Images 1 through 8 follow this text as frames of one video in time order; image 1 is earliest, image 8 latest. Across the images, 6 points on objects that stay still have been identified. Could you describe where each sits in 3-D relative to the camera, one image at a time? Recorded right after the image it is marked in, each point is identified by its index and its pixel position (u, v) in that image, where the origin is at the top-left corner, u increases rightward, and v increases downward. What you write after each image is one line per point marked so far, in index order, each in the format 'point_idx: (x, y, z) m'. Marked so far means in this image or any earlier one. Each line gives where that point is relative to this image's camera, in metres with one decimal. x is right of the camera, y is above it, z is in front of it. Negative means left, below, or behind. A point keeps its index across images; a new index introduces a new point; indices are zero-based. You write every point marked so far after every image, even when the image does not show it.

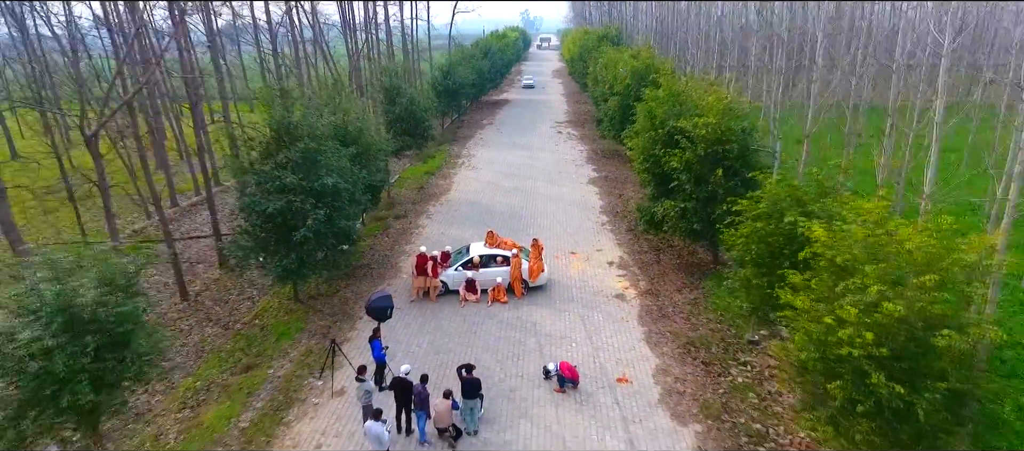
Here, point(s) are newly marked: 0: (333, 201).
0: (-2.9, +0.4, +10.3) m
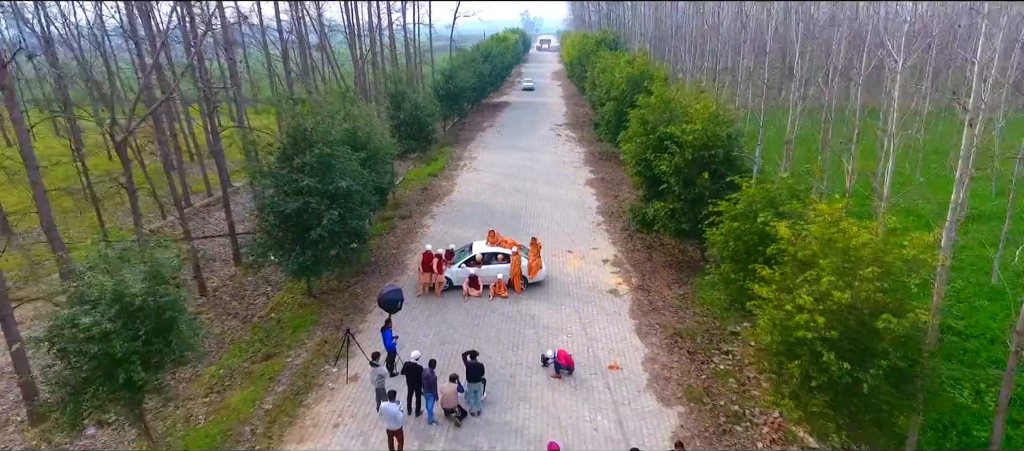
0: (-2.9, +0.4, +11.0) m
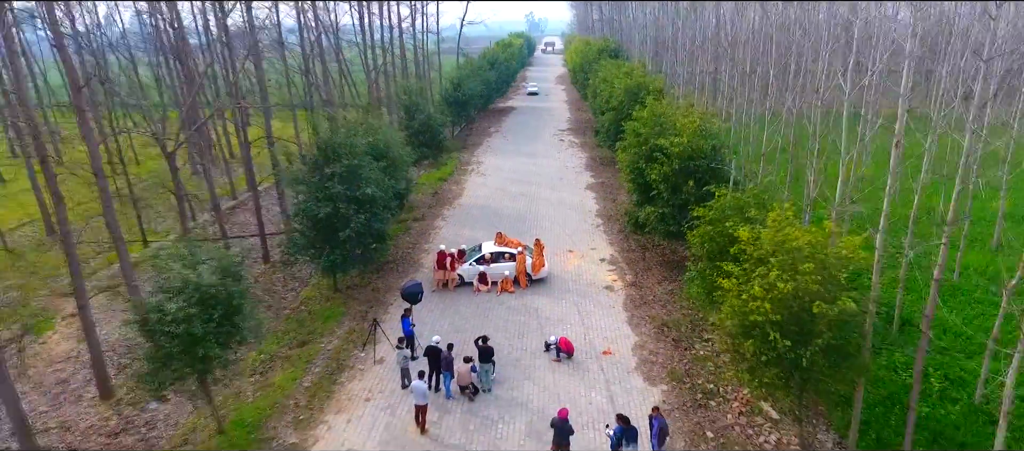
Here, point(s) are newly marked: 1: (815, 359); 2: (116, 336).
0: (-2.8, +0.4, +12.4) m
1: (+3.3, -1.5, +6.9) m
2: (-7.5, -2.1, +11.9) m
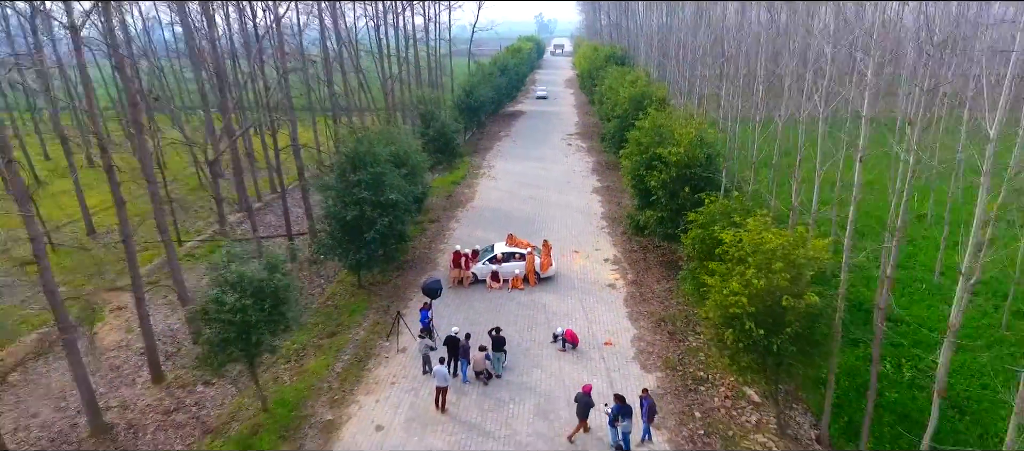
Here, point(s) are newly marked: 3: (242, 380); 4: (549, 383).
0: (-2.5, +0.3, +13.5) m
1: (+3.5, -1.5, +8.0) m
2: (-7.3, -2.1, +13.1) m
3: (-4.8, -2.8, +11.3) m
4: (+0.6, -2.6, +10.3) m
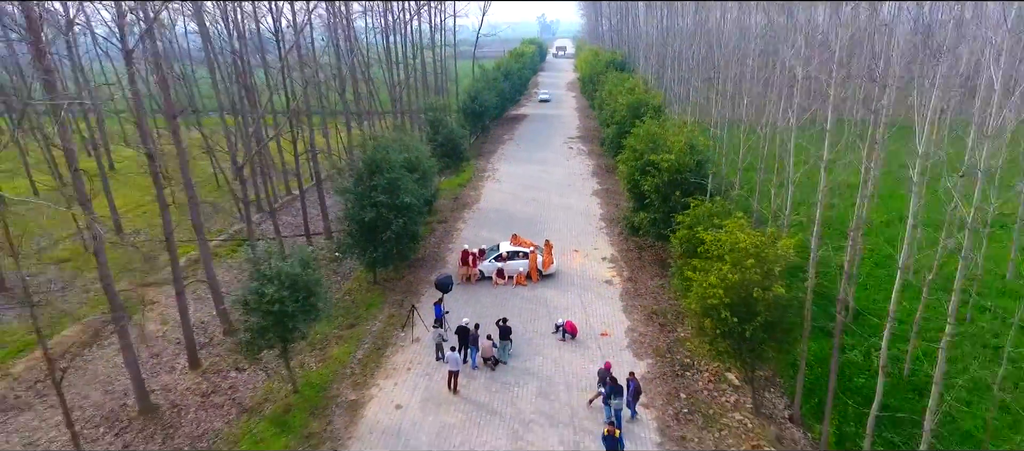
0: (-2.4, +0.3, +14.6) m
1: (+3.5, -1.6, +9.1) m
2: (-7.2, -2.1, +14.3) m
3: (-4.7, -2.8, +12.4) m
4: (+0.7, -2.6, +11.4) m
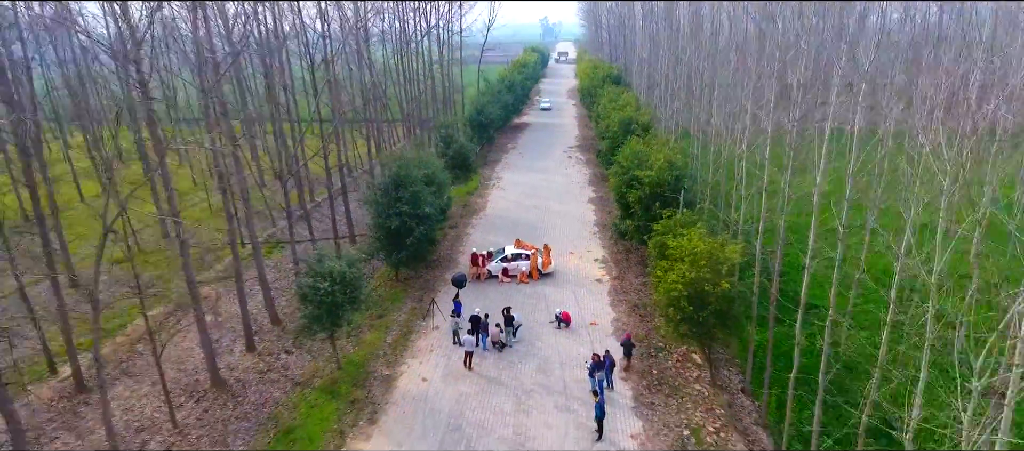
0: (-2.3, +0.1, +17.1) m
1: (+3.6, -1.7, +11.5) m
2: (-7.1, -2.3, +16.7) m
3: (-4.7, -2.9, +14.9) m
4: (+0.8, -2.8, +13.8) m
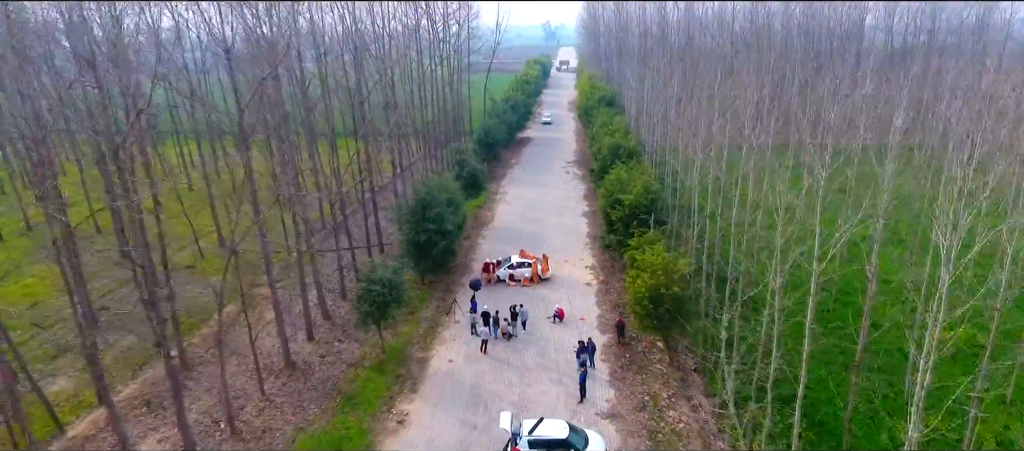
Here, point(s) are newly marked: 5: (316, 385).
0: (-2.2, -0.3, +21.0) m
1: (+3.8, -2.2, +15.4) m
2: (-7.0, -2.7, +20.7) m
3: (-4.5, -3.4, +18.8) m
4: (+0.9, -3.2, +17.7) m
5: (-5.2, -4.2, +16.6) m
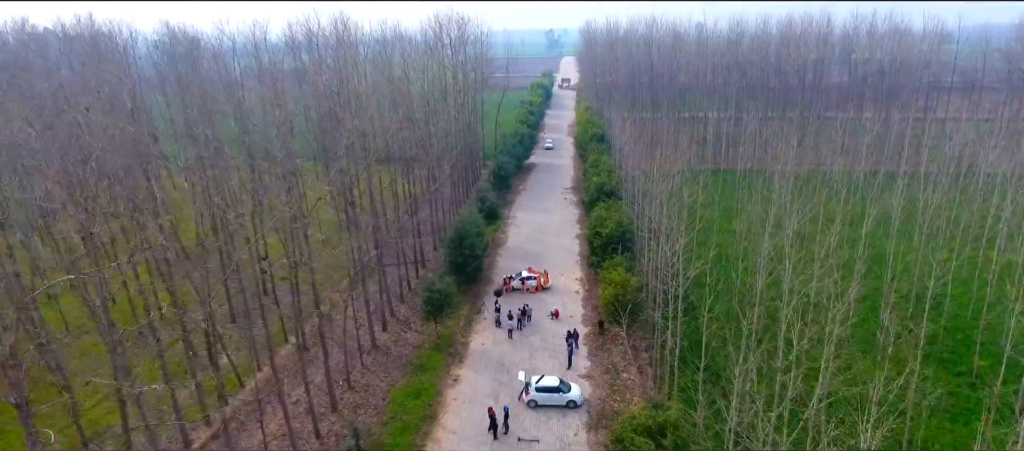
0: (-1.7, -1.5, +29.7) m
1: (+4.2, -3.4, +24.1) m
2: (-6.5, -3.9, +29.4) m
3: (-4.0, -4.6, +27.5) m
4: (+1.4, -4.4, +26.4) m
5: (-4.7, -5.4, +25.3) m
